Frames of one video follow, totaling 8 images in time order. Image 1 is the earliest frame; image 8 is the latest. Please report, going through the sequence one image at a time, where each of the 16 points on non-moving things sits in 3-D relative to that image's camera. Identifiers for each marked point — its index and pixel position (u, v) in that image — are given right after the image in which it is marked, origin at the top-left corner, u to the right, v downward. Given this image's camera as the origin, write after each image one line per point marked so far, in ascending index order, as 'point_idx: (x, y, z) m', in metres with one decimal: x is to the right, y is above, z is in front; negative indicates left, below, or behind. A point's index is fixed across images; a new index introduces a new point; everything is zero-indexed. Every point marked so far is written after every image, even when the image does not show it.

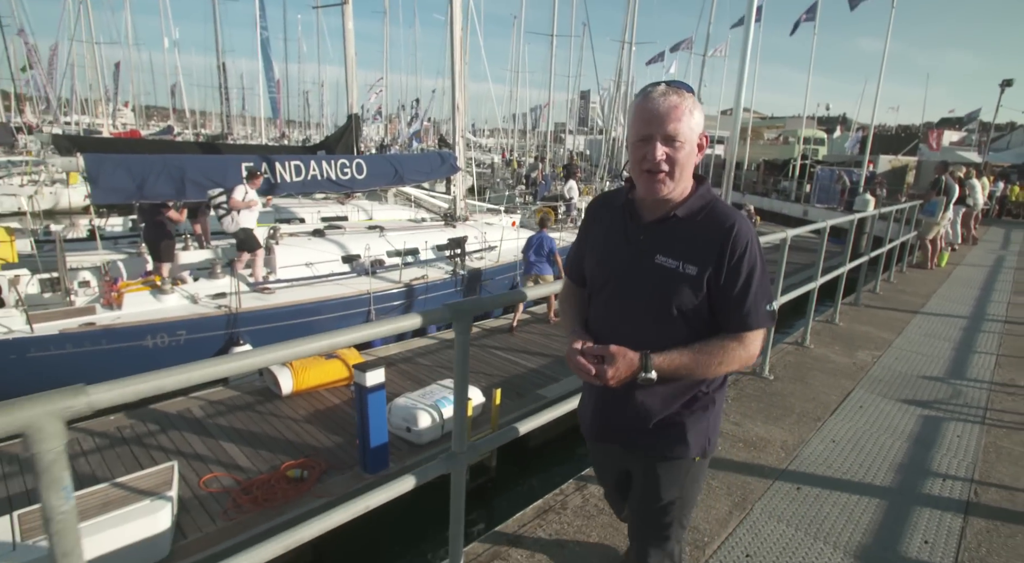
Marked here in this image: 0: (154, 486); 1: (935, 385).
0: (-2.2, -1.3, +3.5) m
1: (+3.0, -0.7, +4.0) m
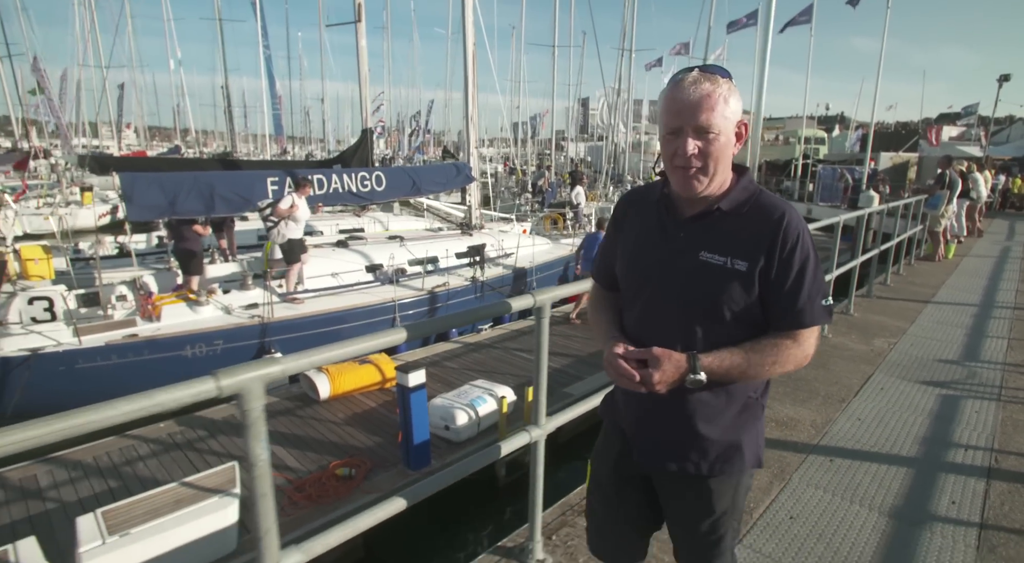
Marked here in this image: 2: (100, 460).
0: (-2.0, -1.4, +3.7) m
1: (+3.3, -0.6, +4.2) m
2: (-3.4, -1.5, +4.7) m
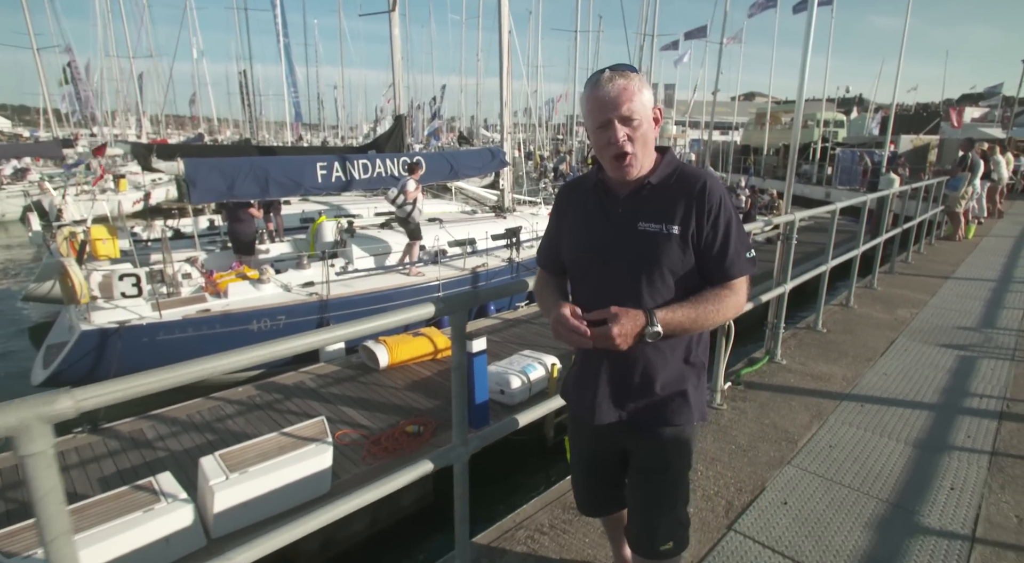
0: (-1.5, -1.2, +4.3) m
1: (+3.8, -0.4, +4.6) m
2: (-3.0, -1.3, +5.2) m
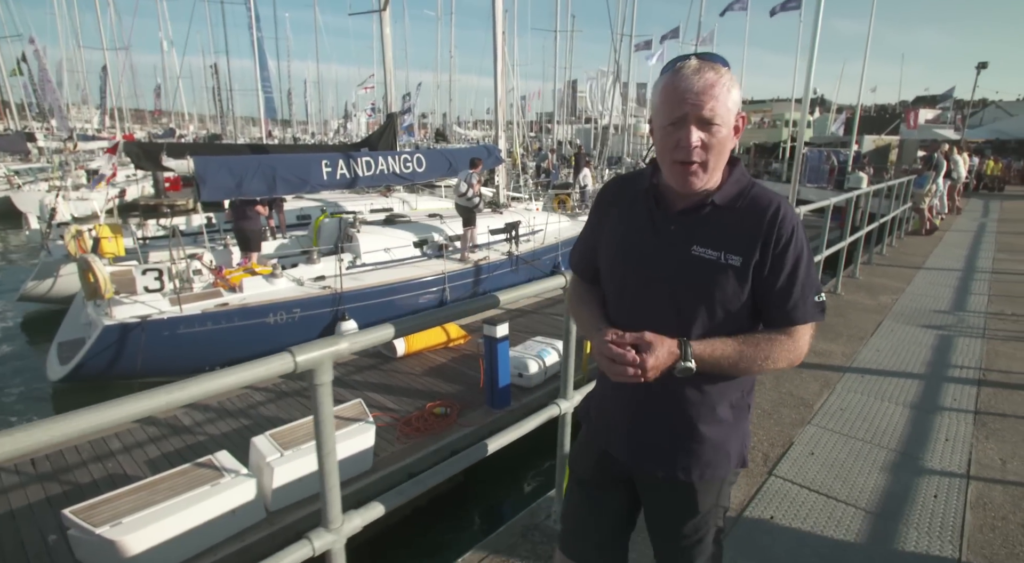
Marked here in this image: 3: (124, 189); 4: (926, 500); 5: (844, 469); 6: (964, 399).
0: (-1.3, -1.1, +4.5) m
1: (+4.0, -0.3, +5.1) m
2: (-2.8, -1.2, +5.4) m
3: (-14.0, +3.4, +19.9) m
4: (+1.8, -1.0, +2.4) m
5: (+1.6, -0.9, +2.7) m
6: (+2.8, -0.7, +3.4) m
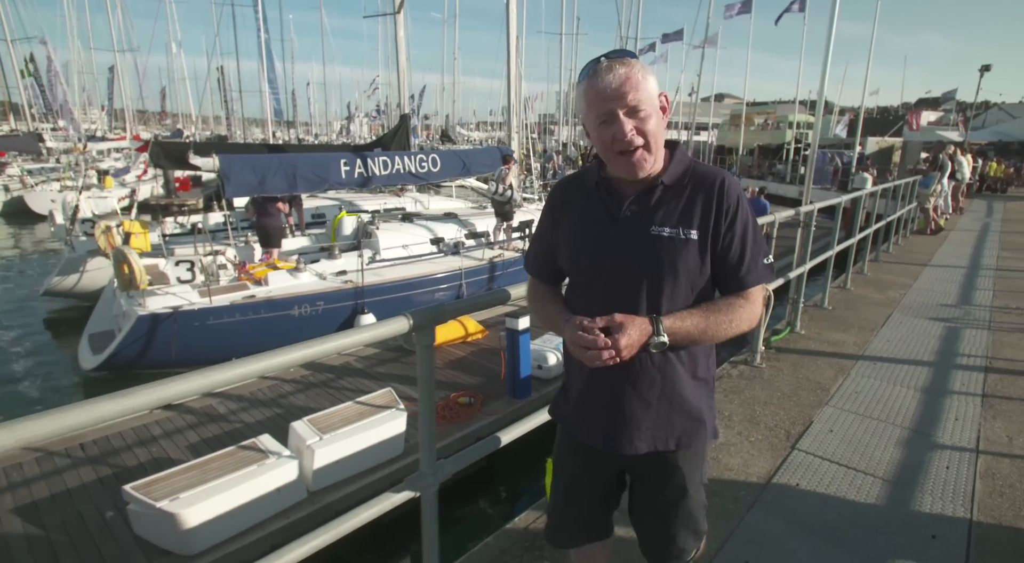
0: (-1.1, -1.0, +4.7) m
1: (+4.2, -0.3, +5.3) m
2: (-2.6, -1.1, +5.6) m
3: (-13.7, +3.4, +20.2) m
4: (+2.0, -0.9, +2.6) m
5: (+1.8, -0.8, +2.9) m
6: (+3.0, -0.7, +3.6) m
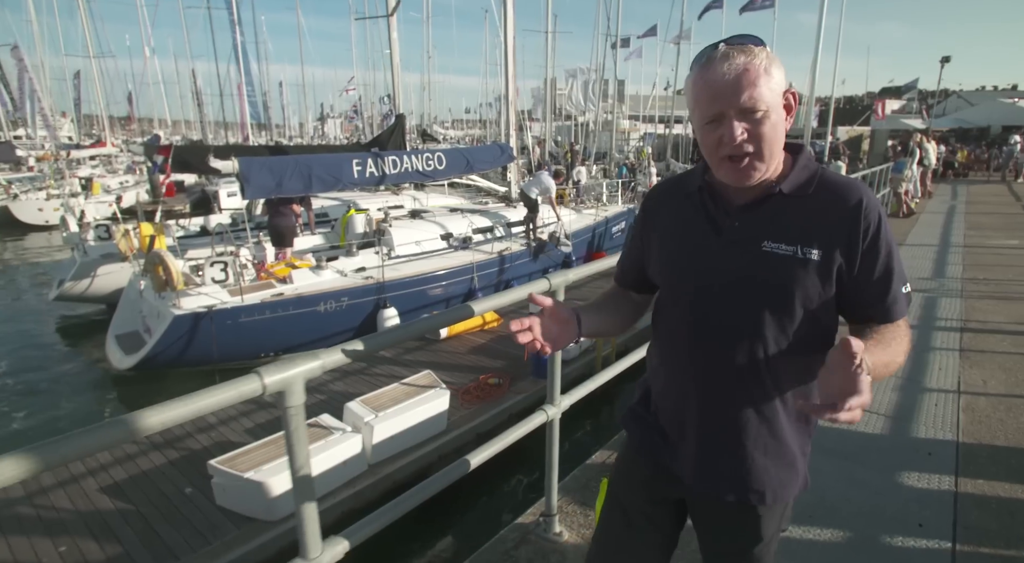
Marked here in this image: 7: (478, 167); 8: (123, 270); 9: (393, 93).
0: (-0.8, -0.9, +5.2) m
1: (+4.4, 0.0, +5.9) m
2: (-2.3, -1.1, +6.0) m
3: (-14.1, +3.1, +20.1) m
4: (+2.4, -0.7, +3.2) m
5: (+2.1, -0.7, +3.4) m
6: (+3.3, -0.5, +4.2) m
7: (-0.6, +2.2, +10.8) m
8: (-6.8, +0.2, +9.7) m
9: (-2.7, +4.2, +12.6) m
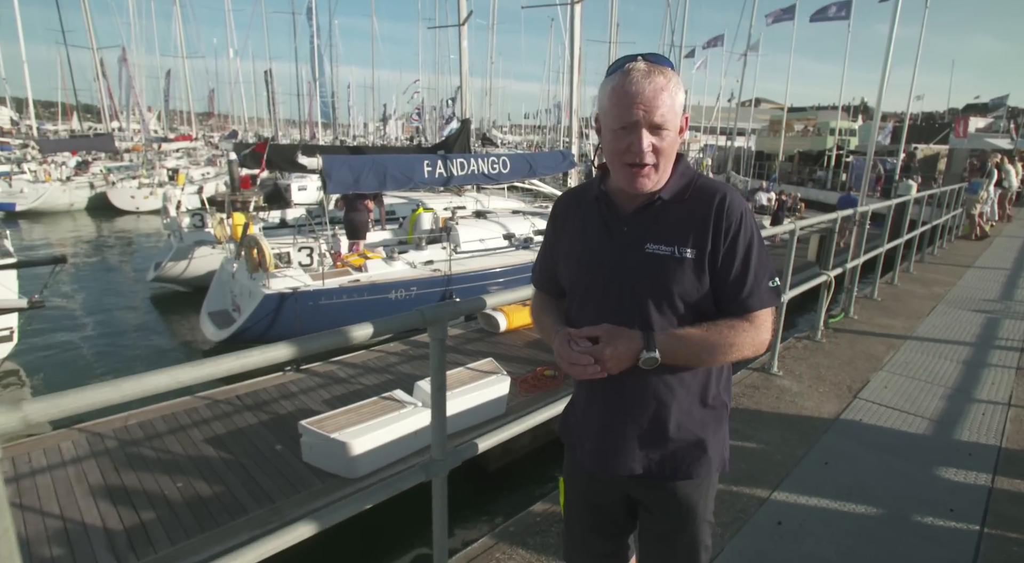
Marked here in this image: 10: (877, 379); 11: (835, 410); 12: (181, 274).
0: (-0.2, -0.9, +5.6) m
1: (+5.1, -0.2, +5.9) m
2: (-1.7, -1.0, +6.5) m
3: (-12.0, +3.7, +21.6) m
4: (+2.8, -0.8, +3.3) m
5: (+2.6, -0.7, +3.5) m
6: (+3.8, -0.6, +4.2) m
7: (+0.6, +2.2, +11.2) m
8: (-5.7, +0.5, +10.6) m
9: (-1.2, +4.3, +13.2) m
10: (+2.5, -0.7, +3.8) m
11: (+1.9, -0.8, +3.4) m
12: (-6.3, +0.1, +10.5) m
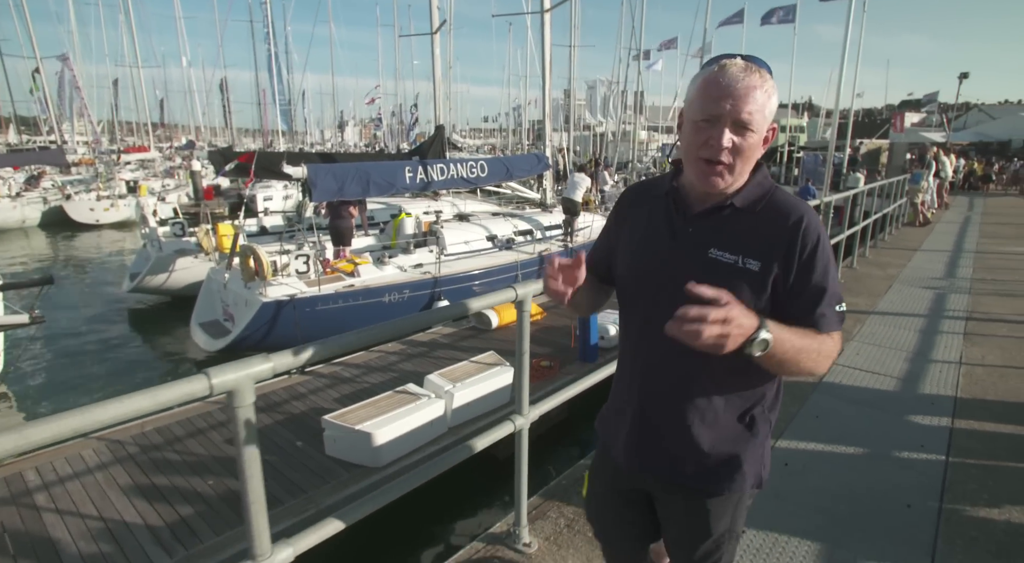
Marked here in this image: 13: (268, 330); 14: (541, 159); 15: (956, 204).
0: (-0.2, -0.8, +5.9) m
1: (+5.0, 0.0, +6.6) m
2: (-1.7, -1.0, +6.8) m
3: (-13.1, +3.2, +21.2) m
4: (+2.9, -0.6, +3.8) m
5: (+2.7, -0.6, +4.1) m
6: (+3.8, -0.4, +4.8) m
7: (+0.1, +2.2, +11.5) m
8: (-6.1, +0.3, +10.6) m
9: (-1.9, +4.3, +13.5) m
10: (+2.6, -0.5, +4.3) m
11: (+2.1, -0.6, +3.8) m
12: (-6.6, -0.1, +10.4) m
13: (-3.4, -0.7, +7.5) m
14: (+0.6, +2.7, +12.1) m
15: (+12.3, +2.1, +15.3) m
